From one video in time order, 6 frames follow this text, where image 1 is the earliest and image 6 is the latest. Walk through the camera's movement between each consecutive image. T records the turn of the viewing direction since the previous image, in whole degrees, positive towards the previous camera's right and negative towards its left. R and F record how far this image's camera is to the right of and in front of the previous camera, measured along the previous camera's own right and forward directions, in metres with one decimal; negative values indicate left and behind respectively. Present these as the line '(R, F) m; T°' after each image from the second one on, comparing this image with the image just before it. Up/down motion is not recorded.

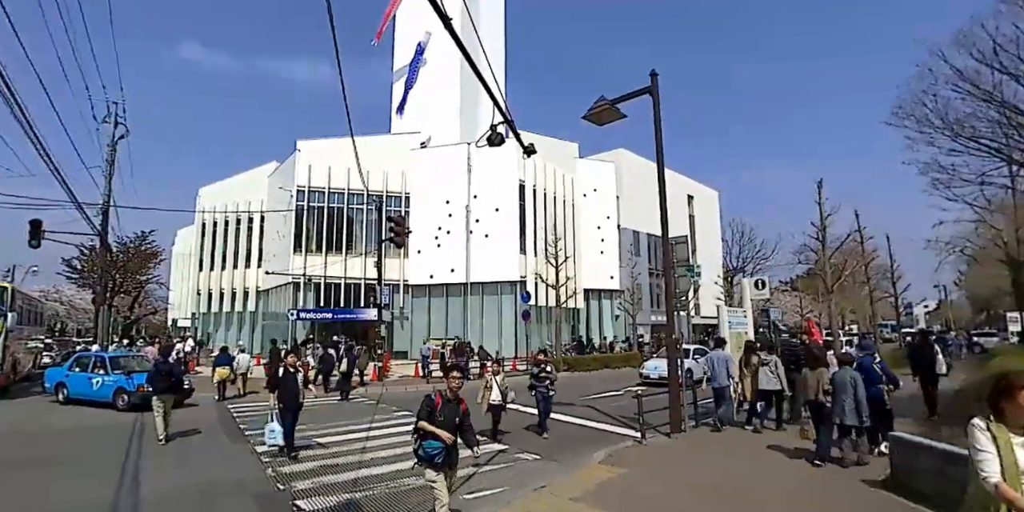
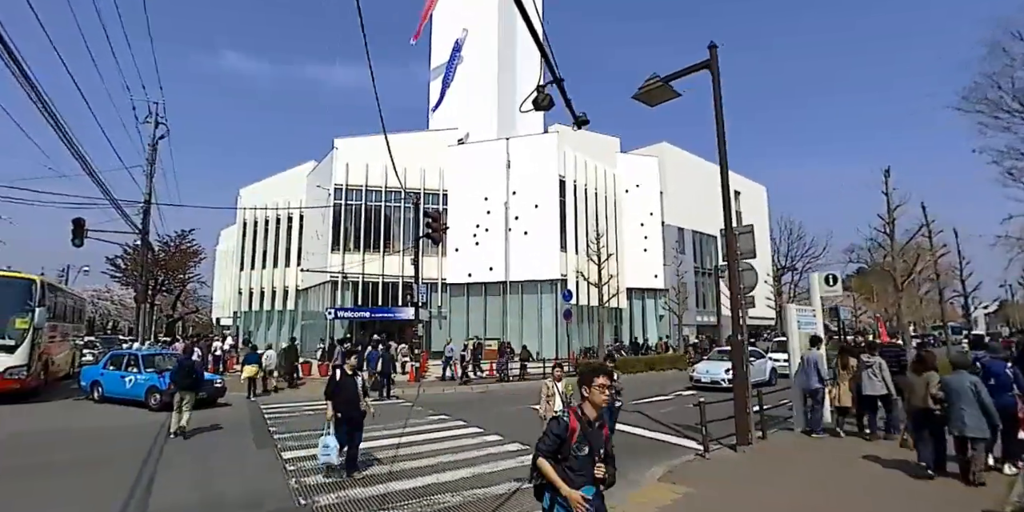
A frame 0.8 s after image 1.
(-0.1, +1.1) m; -4°
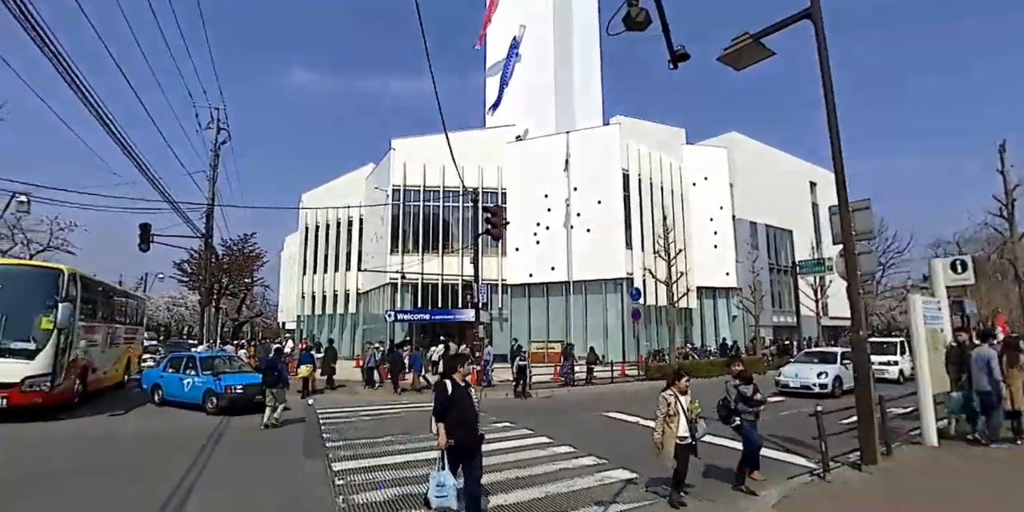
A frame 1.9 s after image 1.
(-0.2, +1.4) m; -6°
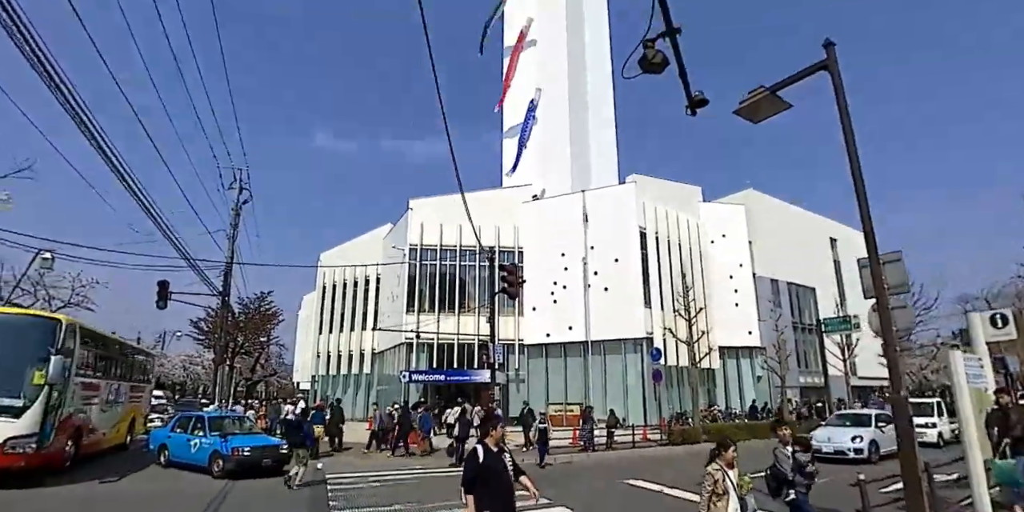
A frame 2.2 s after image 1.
(0.0, +0.2) m; -2°
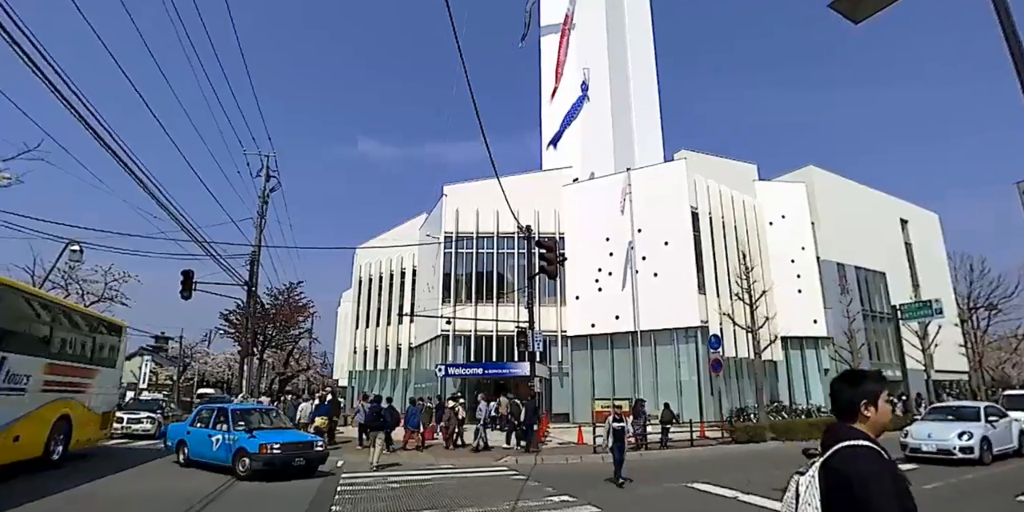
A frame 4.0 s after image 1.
(+0.1, +2.2) m; -4°
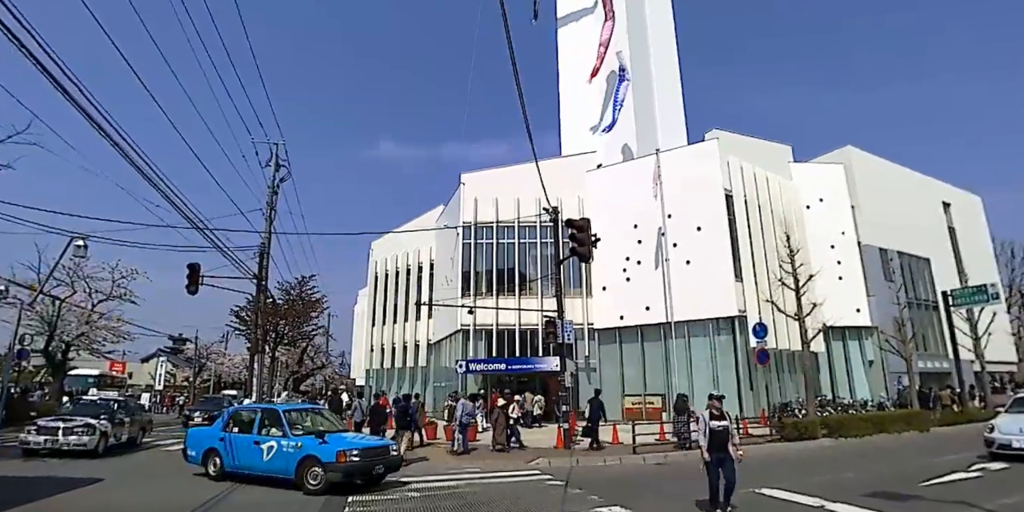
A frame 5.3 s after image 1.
(-0.3, +1.7) m; -2°
